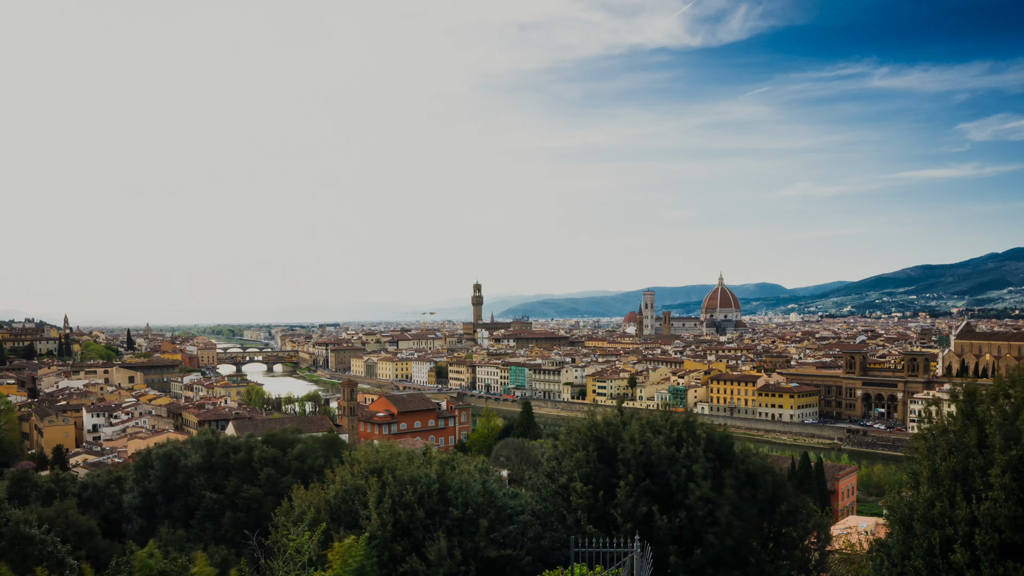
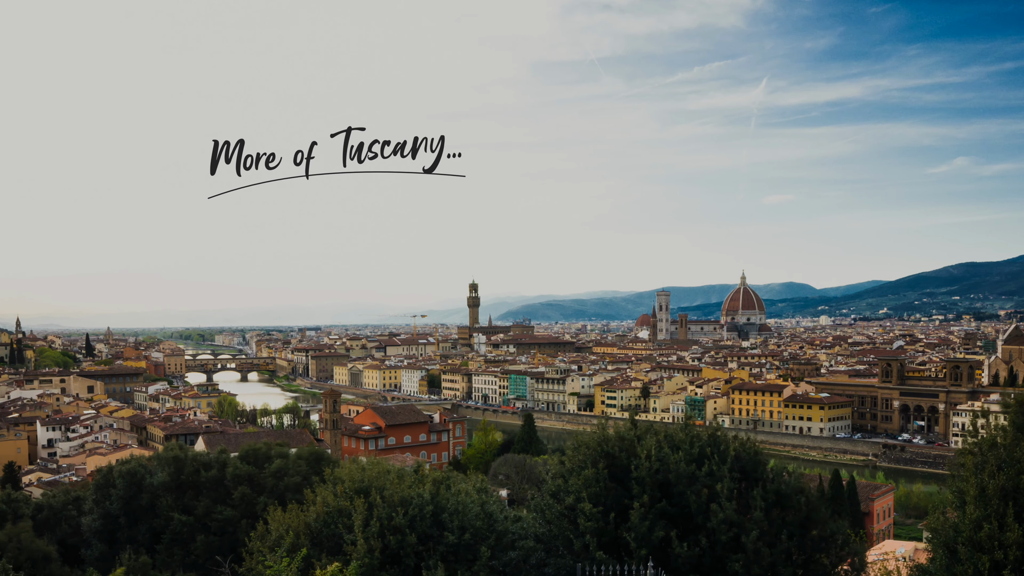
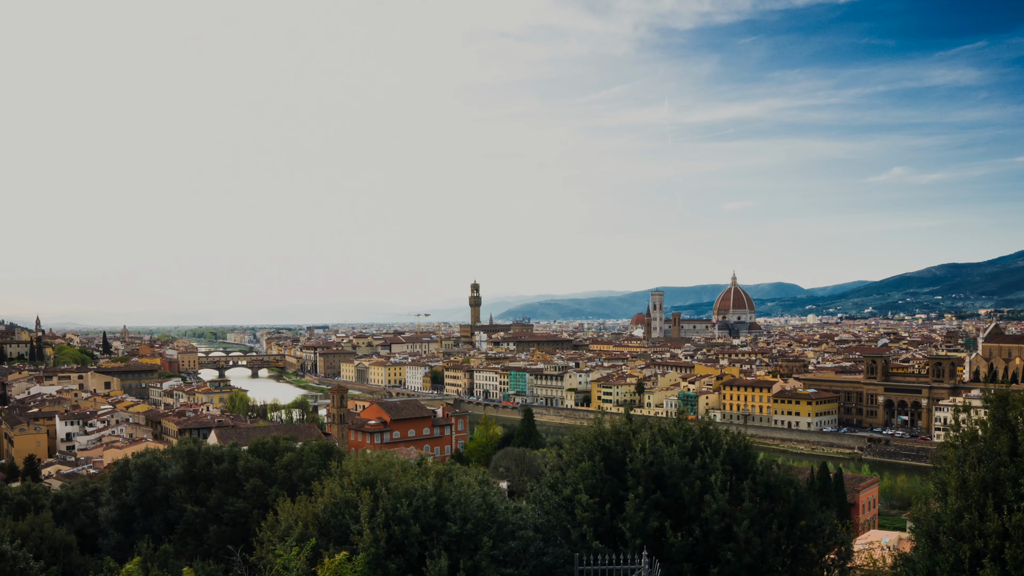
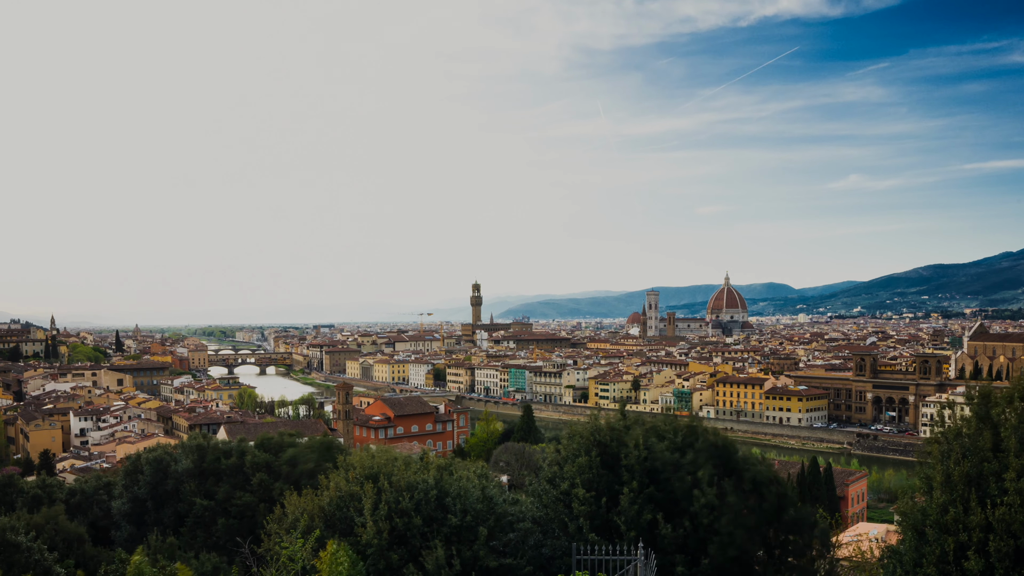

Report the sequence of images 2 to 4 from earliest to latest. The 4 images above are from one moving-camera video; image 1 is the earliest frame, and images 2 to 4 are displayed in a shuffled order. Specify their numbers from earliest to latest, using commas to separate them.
4, 3, 2
